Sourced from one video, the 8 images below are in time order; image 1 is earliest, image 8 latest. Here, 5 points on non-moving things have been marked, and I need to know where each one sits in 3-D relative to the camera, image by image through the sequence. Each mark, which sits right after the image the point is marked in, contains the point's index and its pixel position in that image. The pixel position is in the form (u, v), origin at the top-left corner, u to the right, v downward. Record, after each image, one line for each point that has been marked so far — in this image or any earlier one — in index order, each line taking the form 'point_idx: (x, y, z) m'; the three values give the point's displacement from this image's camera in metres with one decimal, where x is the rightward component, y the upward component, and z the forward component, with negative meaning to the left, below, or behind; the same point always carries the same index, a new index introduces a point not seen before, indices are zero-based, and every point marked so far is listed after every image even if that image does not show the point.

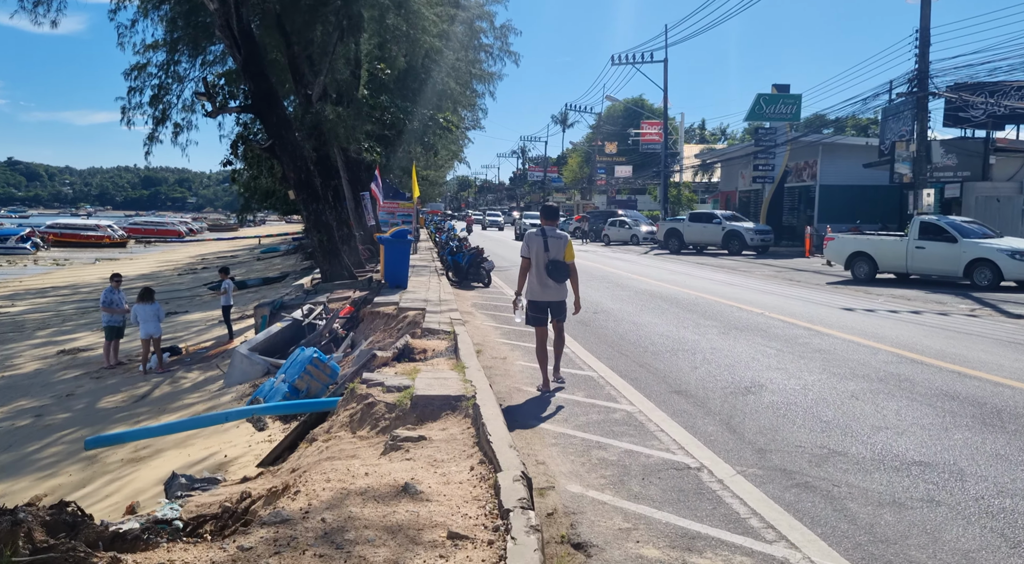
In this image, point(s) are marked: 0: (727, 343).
0: (+2.7, -0.8, +10.2) m
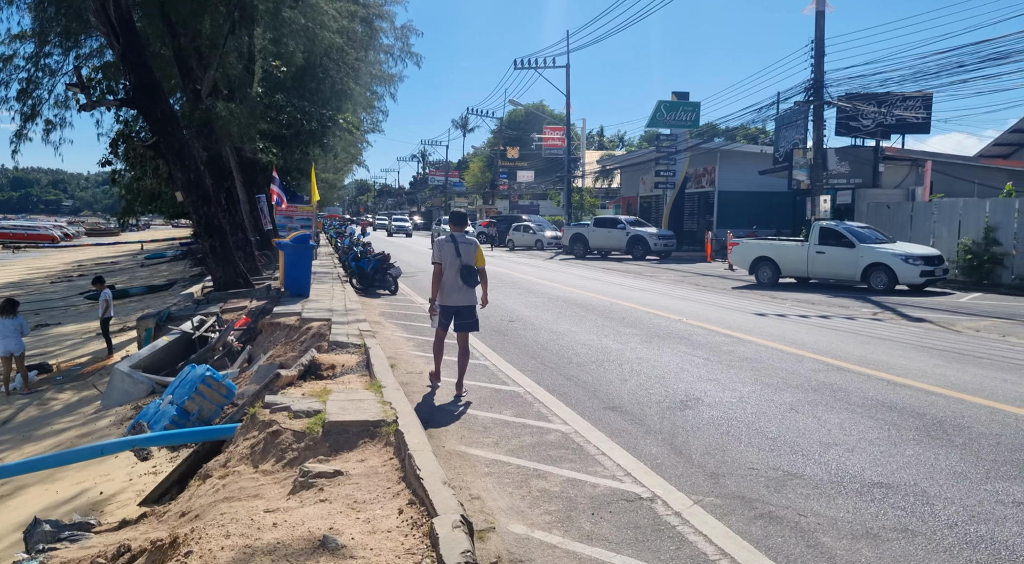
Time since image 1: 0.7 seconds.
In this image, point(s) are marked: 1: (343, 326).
0: (+1.7, -0.8, +9.8) m
1: (-2.4, -0.6, +11.5) m
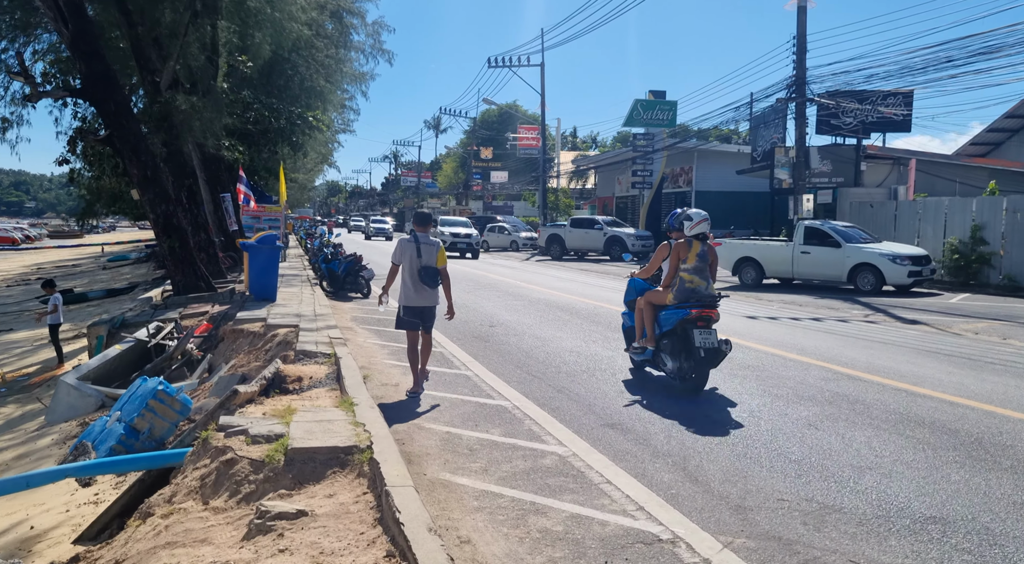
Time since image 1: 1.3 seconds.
0: (+1.5, -0.9, +9.1) m
1: (-2.6, -0.7, +10.7) m
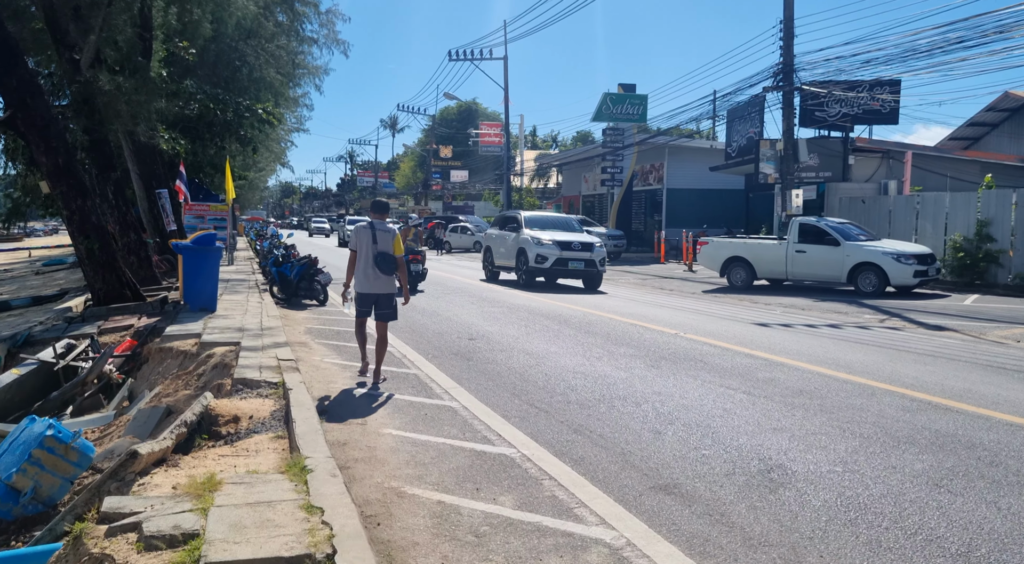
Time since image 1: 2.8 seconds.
0: (+1.4, -0.9, +7.4) m
1: (-2.7, -0.7, +8.7) m
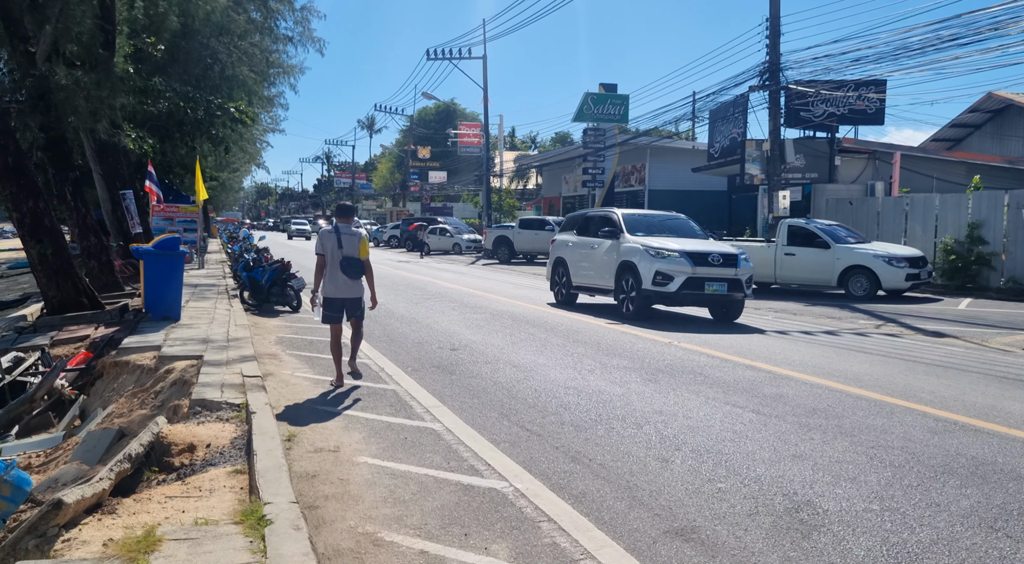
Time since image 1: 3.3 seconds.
0: (+1.3, -1.0, +6.8) m
1: (-2.9, -0.8, +8.0) m
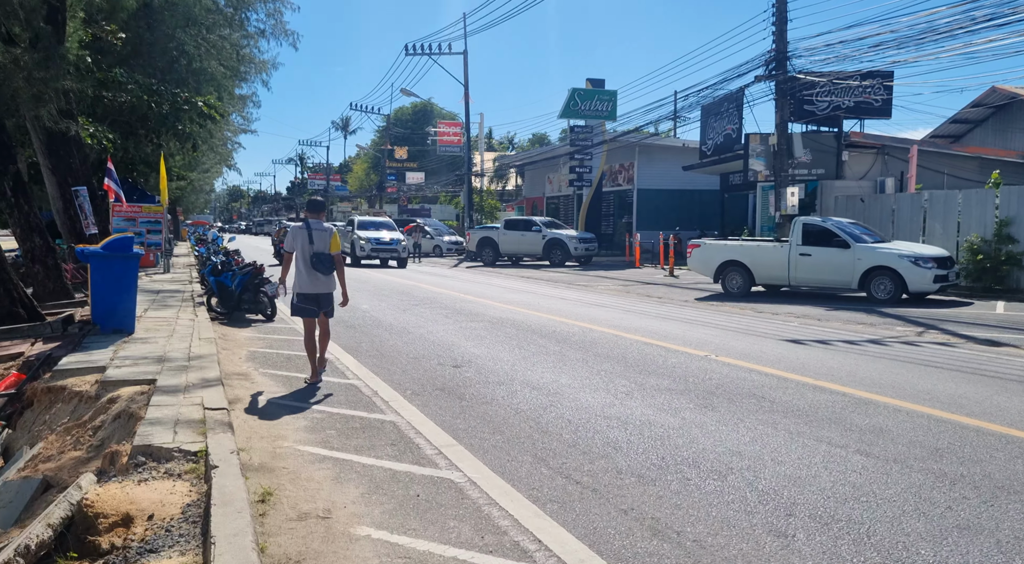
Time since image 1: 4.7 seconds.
0: (+1.5, -1.0, +5.4) m
1: (-2.7, -0.9, +6.5) m
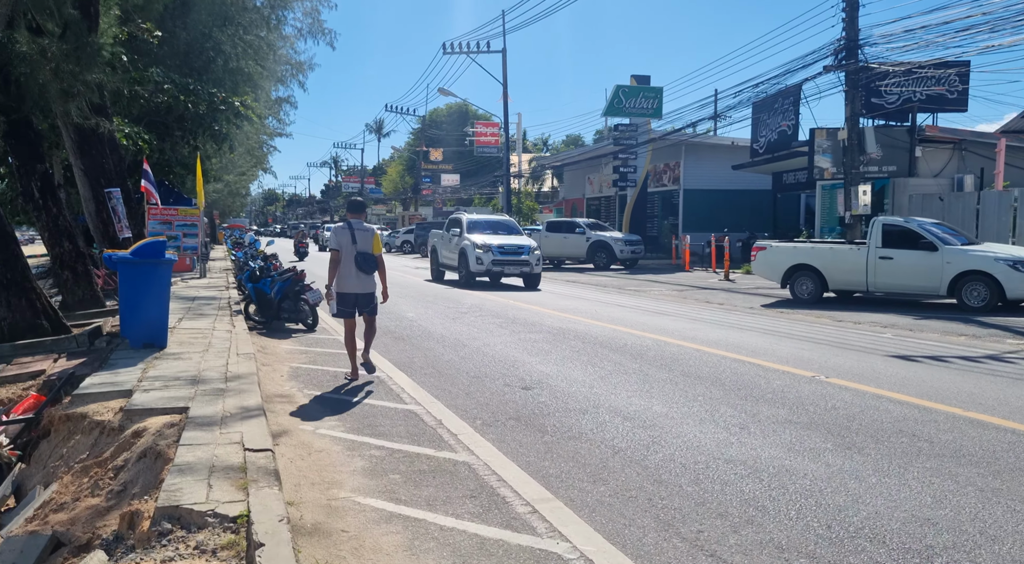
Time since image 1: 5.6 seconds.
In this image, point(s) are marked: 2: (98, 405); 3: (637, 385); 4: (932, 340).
0: (+2.1, -1.1, +4.3) m
1: (-2.0, -1.0, +5.5) m
2: (-3.3, -1.0, +6.5) m
3: (+1.2, -0.9, +7.5) m
4: (+5.6, -0.8, +10.9) m
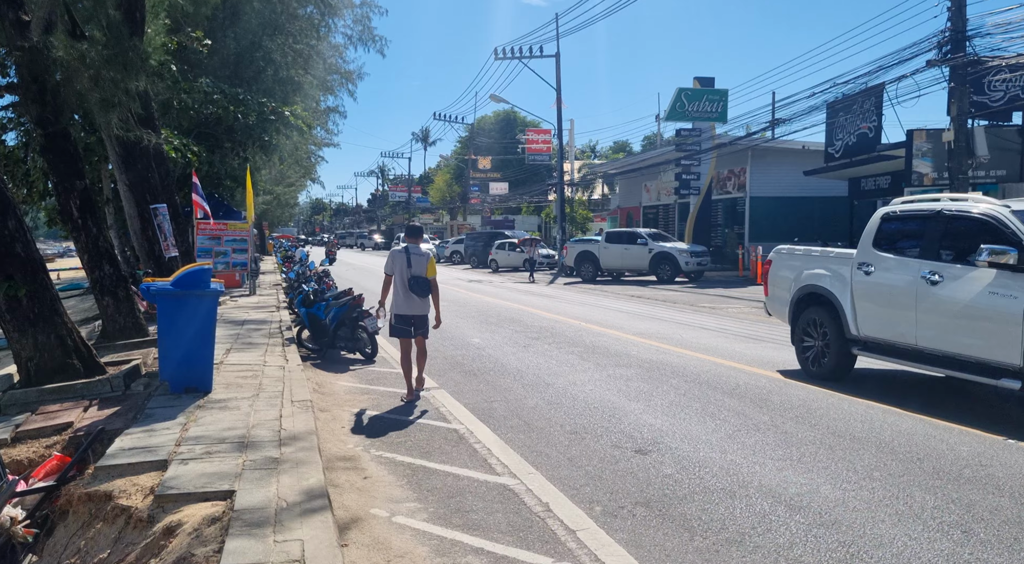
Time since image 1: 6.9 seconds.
0: (+2.8, -1.4, +2.7) m
1: (-1.3, -1.3, +4.2) m
2: (-2.5, -1.3, +5.3) m
3: (+2.0, -1.2, +6.0) m
4: (+6.6, -1.1, +9.2) m
